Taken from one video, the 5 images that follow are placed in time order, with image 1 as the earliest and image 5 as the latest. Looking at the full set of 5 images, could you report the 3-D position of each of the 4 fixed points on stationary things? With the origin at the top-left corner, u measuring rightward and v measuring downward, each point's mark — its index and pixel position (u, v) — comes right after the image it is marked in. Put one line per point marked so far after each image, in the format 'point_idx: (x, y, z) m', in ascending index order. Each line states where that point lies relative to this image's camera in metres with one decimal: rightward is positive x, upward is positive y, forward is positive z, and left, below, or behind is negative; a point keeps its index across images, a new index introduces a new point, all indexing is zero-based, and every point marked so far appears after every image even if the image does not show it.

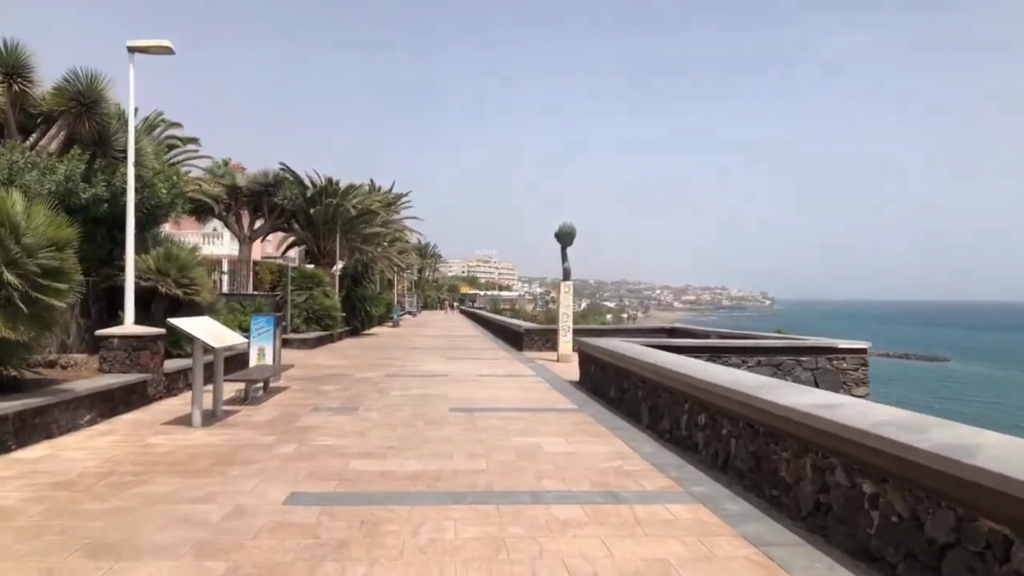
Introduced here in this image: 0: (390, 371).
0: (-2.7, -1.9, +17.4) m
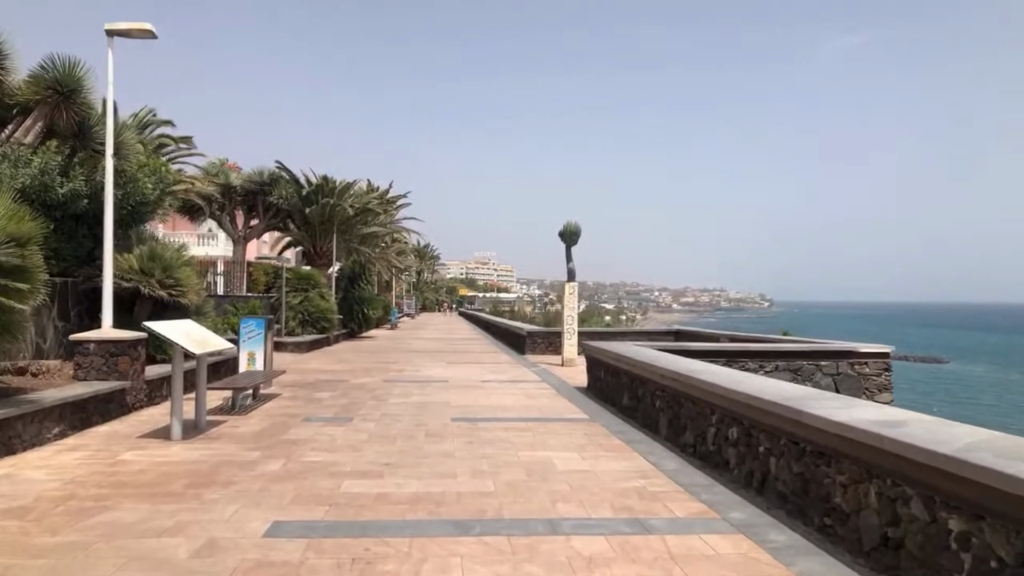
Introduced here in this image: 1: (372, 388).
0: (-2.7, -1.9, +16.6) m
1: (-2.6, -1.9, +14.5) m
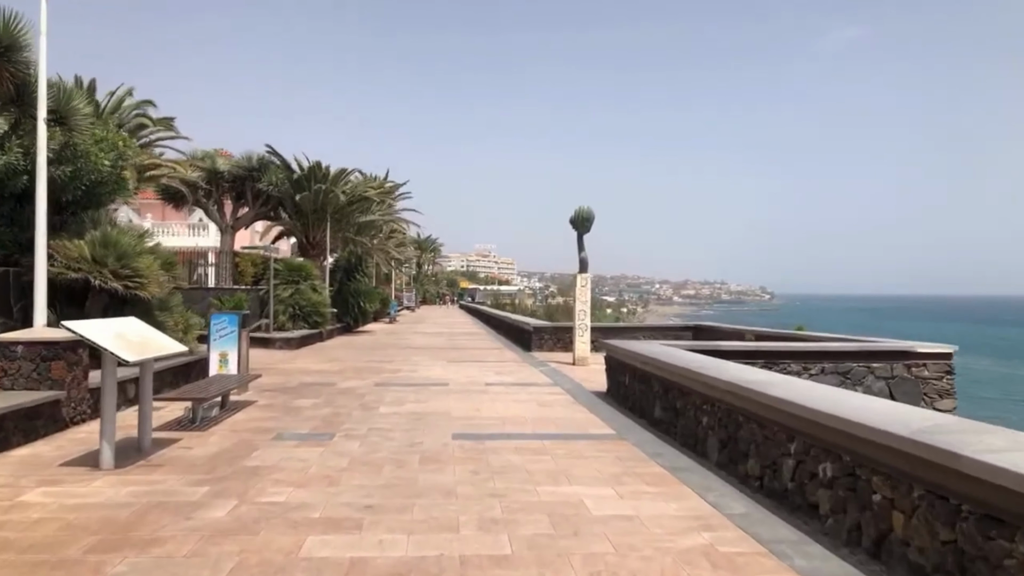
0: (-2.5, -1.7, +14.8) m
1: (-2.5, -1.7, +12.8) m
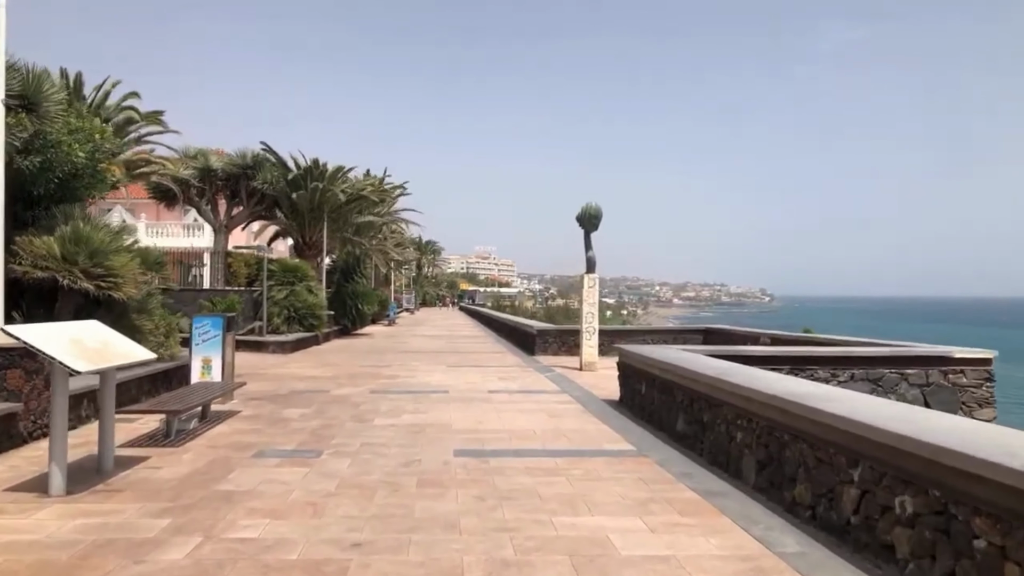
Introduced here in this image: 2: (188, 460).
0: (-2.4, -1.7, +13.9) m
1: (-2.4, -1.7, +11.9) m
2: (-3.1, -1.6, +7.5) m
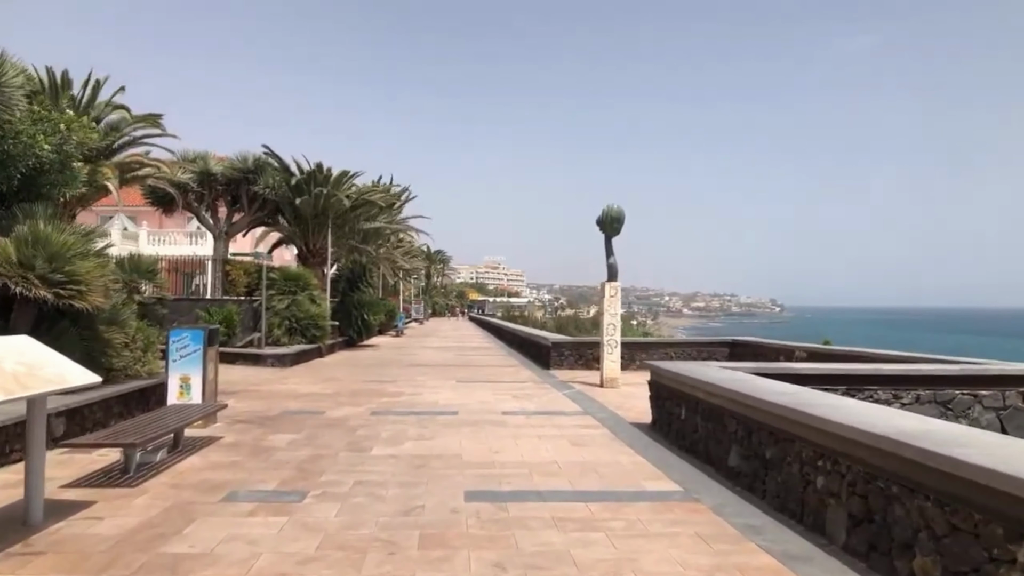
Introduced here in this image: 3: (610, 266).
0: (-2.2, -1.9, +12.6) m
1: (-2.1, -1.8, +10.5) m
2: (-2.9, -1.7, +6.1) m
3: (+2.0, +0.5, +15.8) m
